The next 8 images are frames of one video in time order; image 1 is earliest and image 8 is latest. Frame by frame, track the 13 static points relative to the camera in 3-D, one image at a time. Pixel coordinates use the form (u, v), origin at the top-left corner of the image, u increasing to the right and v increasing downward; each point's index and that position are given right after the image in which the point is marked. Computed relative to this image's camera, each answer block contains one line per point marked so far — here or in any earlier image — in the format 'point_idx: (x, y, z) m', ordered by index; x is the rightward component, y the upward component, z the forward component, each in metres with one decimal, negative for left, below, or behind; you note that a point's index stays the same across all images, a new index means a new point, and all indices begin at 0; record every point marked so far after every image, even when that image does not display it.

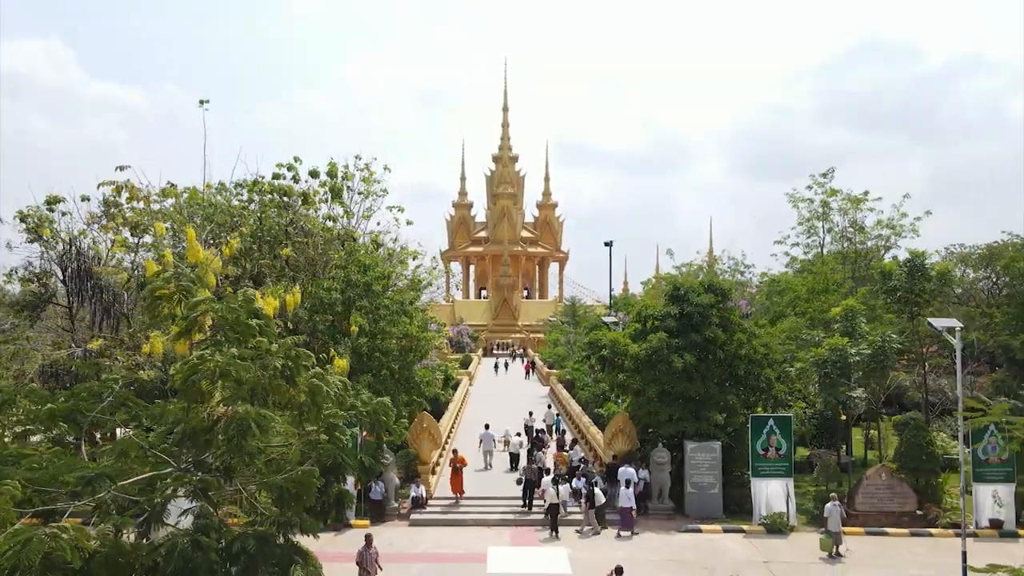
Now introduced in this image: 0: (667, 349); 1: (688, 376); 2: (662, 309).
0: (+3.0, -1.2, +15.8) m
1: (+3.4, -1.7, +15.7) m
2: (+3.0, -0.4, +16.3) m
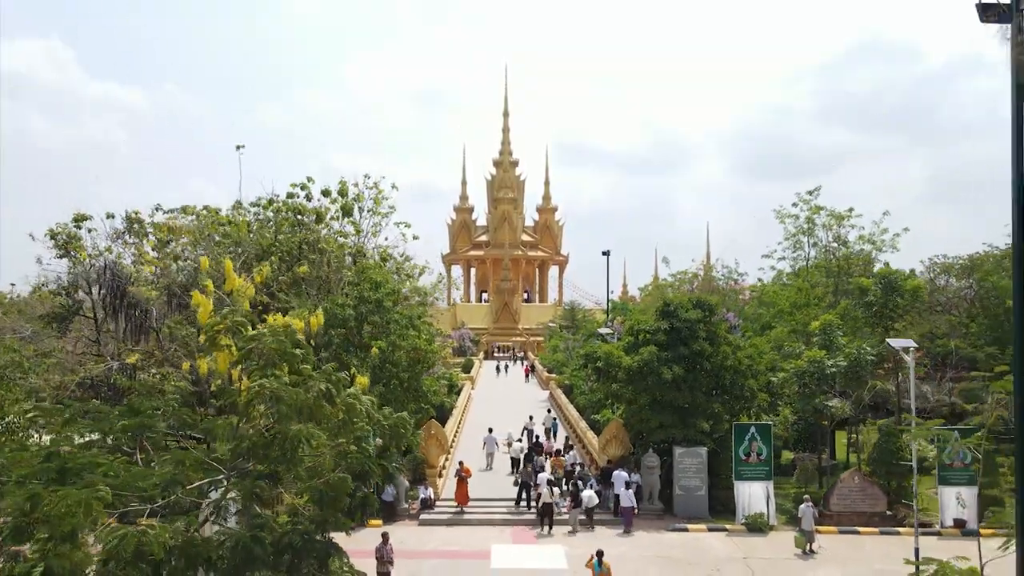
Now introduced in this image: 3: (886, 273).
0: (+3.0, -1.5, +17.0) m
1: (+3.4, -2.0, +16.9) m
2: (+3.1, -0.8, +17.6) m
3: (+9.0, +0.4, +19.5) m
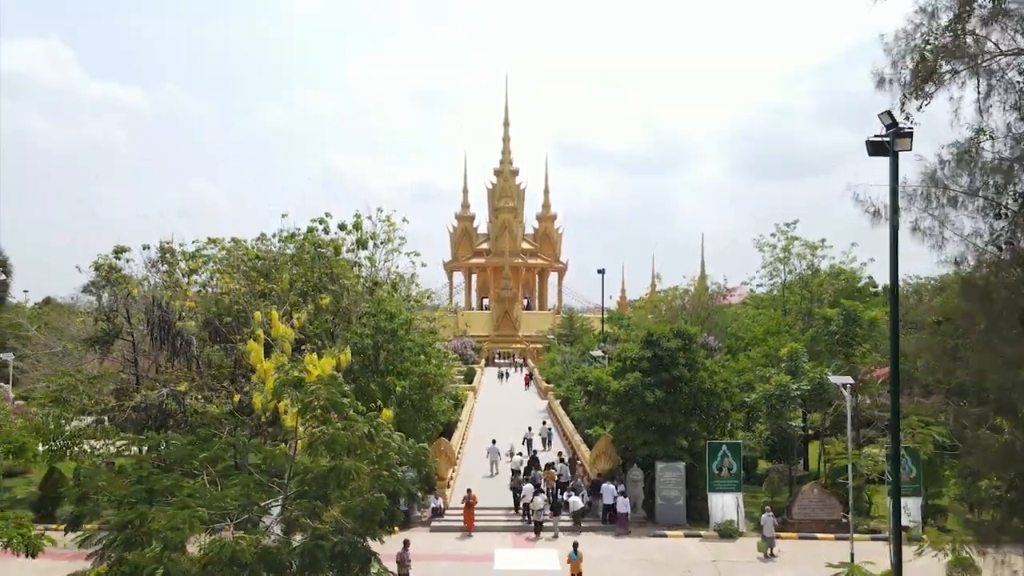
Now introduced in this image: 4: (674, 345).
0: (+3.0, -2.3, +19.2) m
1: (+3.5, -2.8, +19.1) m
2: (+3.1, -1.5, +19.7) m
3: (+9.0, -0.4, +21.7) m
4: (+3.8, -1.4, +19.4) m
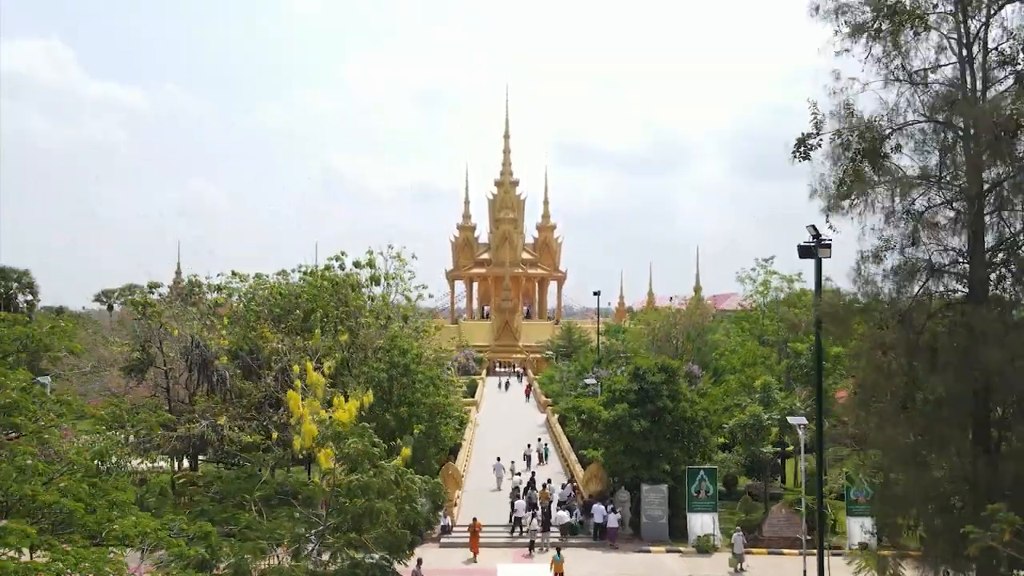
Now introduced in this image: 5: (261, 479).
0: (+3.0, -3.4, +21.4) m
1: (+3.5, -3.9, +21.3) m
2: (+3.1, -2.6, +22.0) m
3: (+9.0, -1.5, +23.9) m
4: (+3.9, -2.4, +21.6) m
5: (-4.8, -3.7, +15.7) m
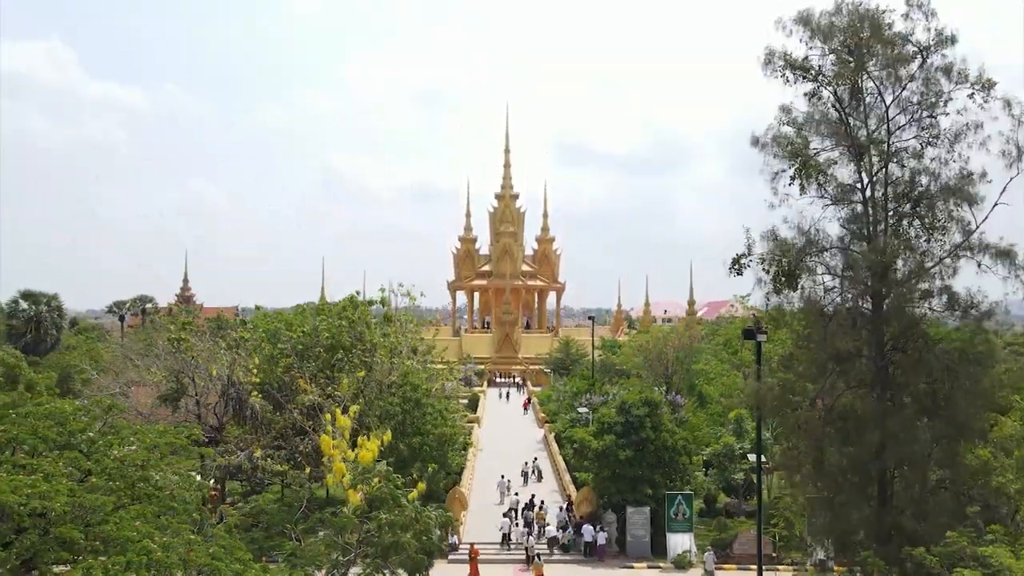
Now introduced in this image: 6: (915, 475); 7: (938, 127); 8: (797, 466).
0: (+3.0, -4.7, +24.1) m
1: (+3.5, -5.2, +24.0) m
2: (+3.1, -3.9, +24.6) m
3: (+9.0, -2.8, +26.6) m
4: (+3.9, -3.7, +24.3) m
5: (-4.8, -5.0, +18.3) m
6: (+6.0, -2.8, +12.1) m
7: (+6.5, +2.4, +12.6) m
8: (+4.6, -2.8, +13.0) m
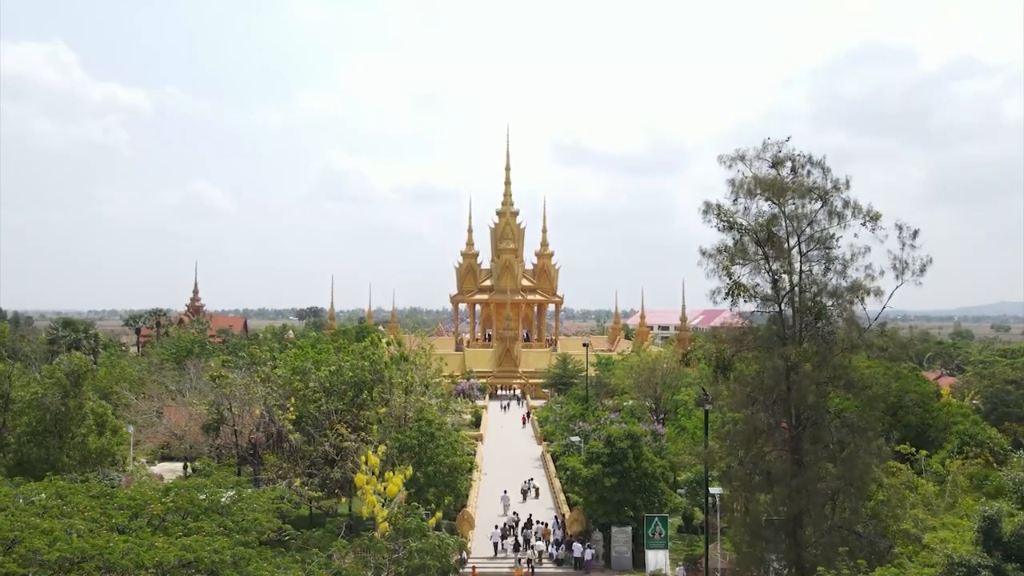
0: (+3.1, -6.4, +28.0) m
1: (+3.5, -6.9, +27.9) m
2: (+3.1, -5.6, +28.5) m
3: (+9.0, -4.5, +30.5) m
4: (+3.9, -5.4, +28.2) m
5: (-4.7, -6.8, +22.2) m
6: (+6.0, -4.5, +16.0) m
7: (+6.5, +0.7, +16.5) m
8: (+4.6, -4.6, +16.9) m
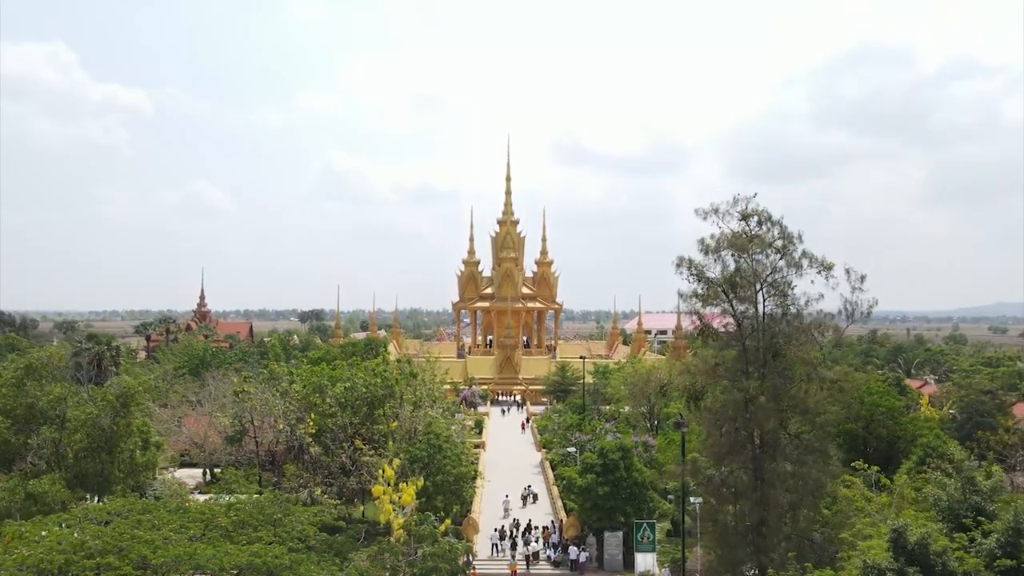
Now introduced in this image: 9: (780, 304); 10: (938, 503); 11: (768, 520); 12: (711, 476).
0: (+3.1, -7.3, +30.6) m
1: (+3.5, -7.8, +30.5) m
2: (+3.2, -6.6, +31.2) m
3: (+9.1, -5.4, +33.1) m
4: (+3.9, -6.4, +30.8) m
5: (-4.7, -7.7, +24.9) m
6: (+6.0, -5.4, +18.6) m
7: (+6.6, -0.2, +19.2) m
8: (+4.7, -5.5, +19.6) m
9: (+6.3, -0.4, +19.2) m
10: (+8.4, -4.2, +16.2) m
11: (+5.9, -5.3, +18.6) m
12: (+4.8, -4.5, +19.4) m
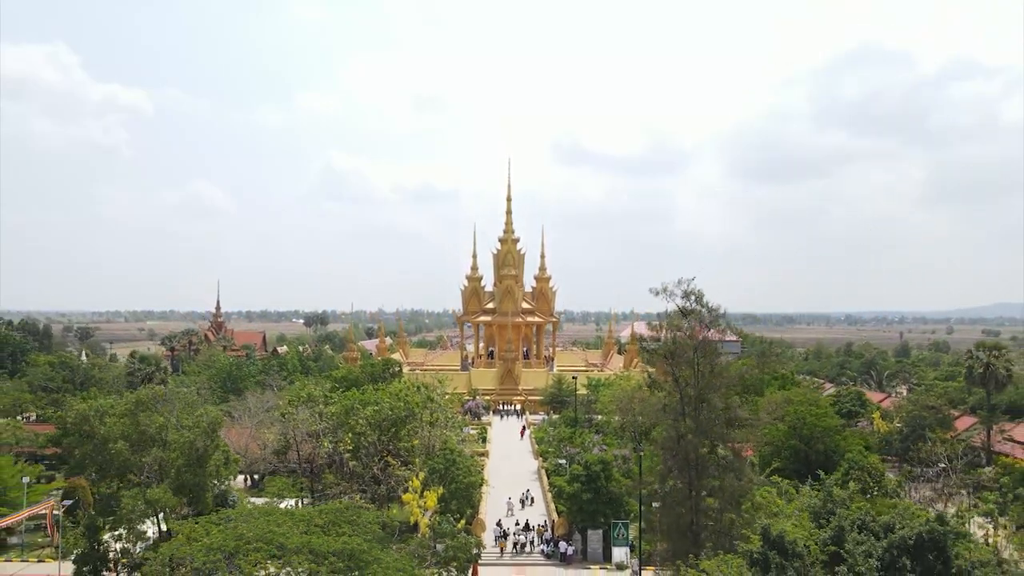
0: (+3.2, -9.4, +37.7) m
1: (+3.6, -9.9, +37.6) m
2: (+3.2, -8.6, +38.2) m
3: (+9.1, -7.5, +40.2) m
4: (+4.0, -8.4, +37.8) m
5: (-4.6, -9.7, +31.9) m
6: (+6.1, -7.5, +25.6) m
7: (+6.6, -2.3, +26.2) m
8: (+4.7, -7.5, +26.6) m
9: (+6.4, -2.4, +26.3) m
10: (+8.5, -6.3, +23.2) m
11: (+5.9, -7.3, +25.7) m
12: (+4.8, -6.5, +26.5) m
